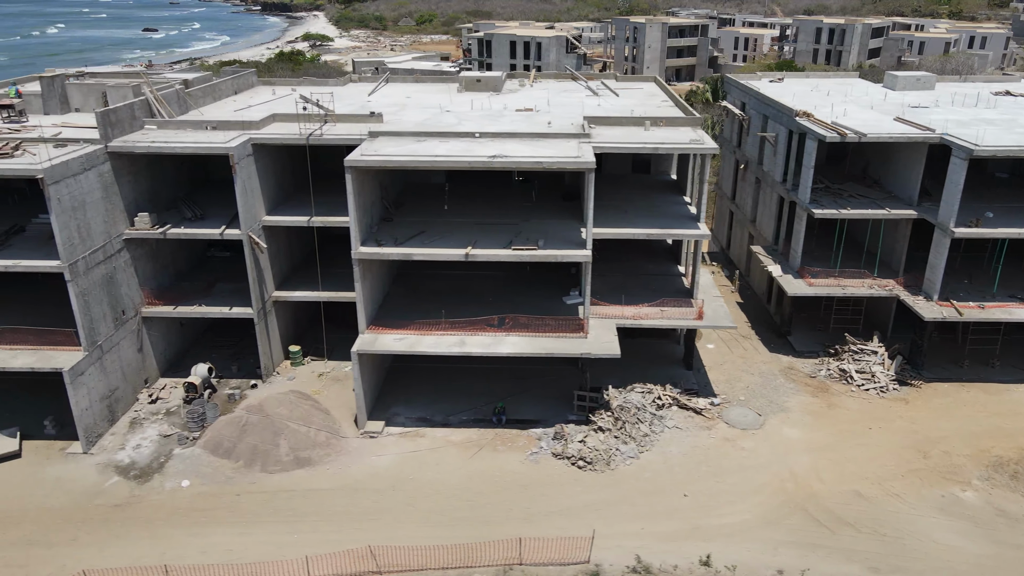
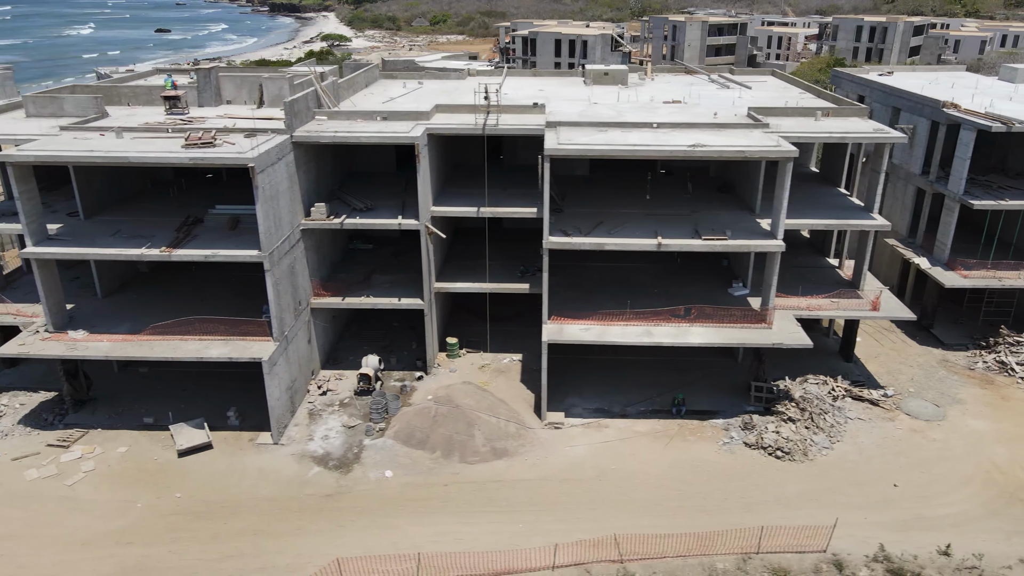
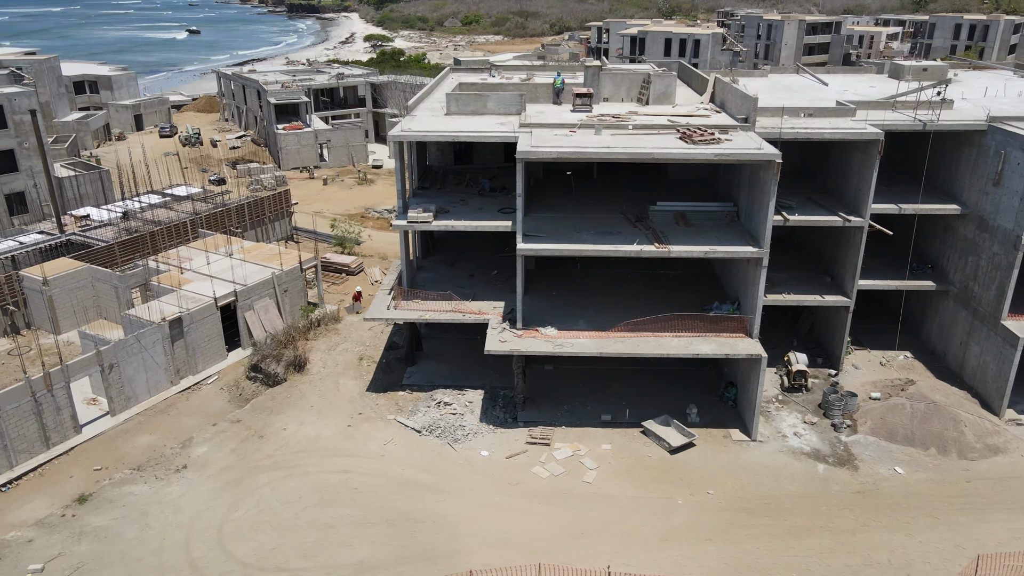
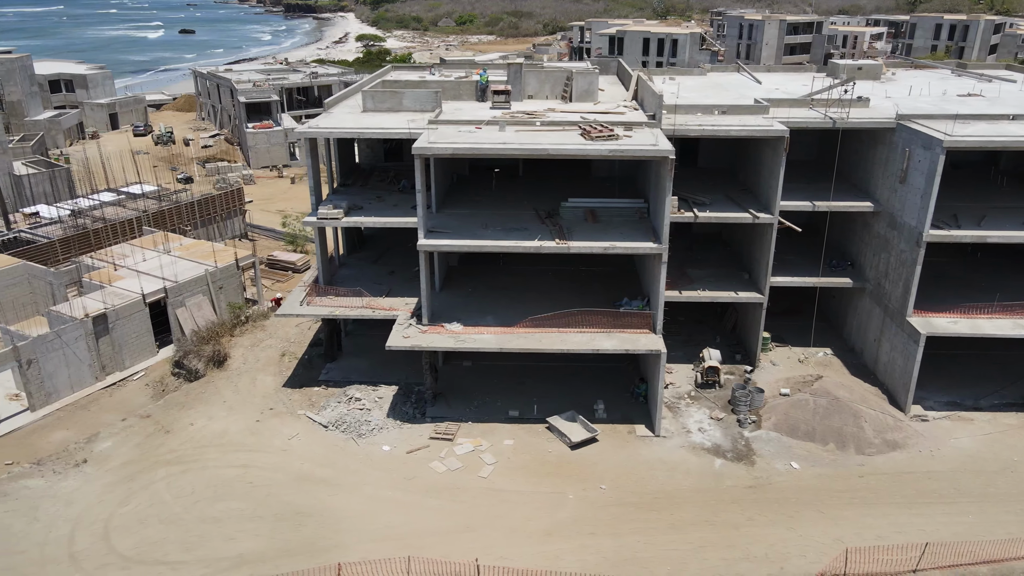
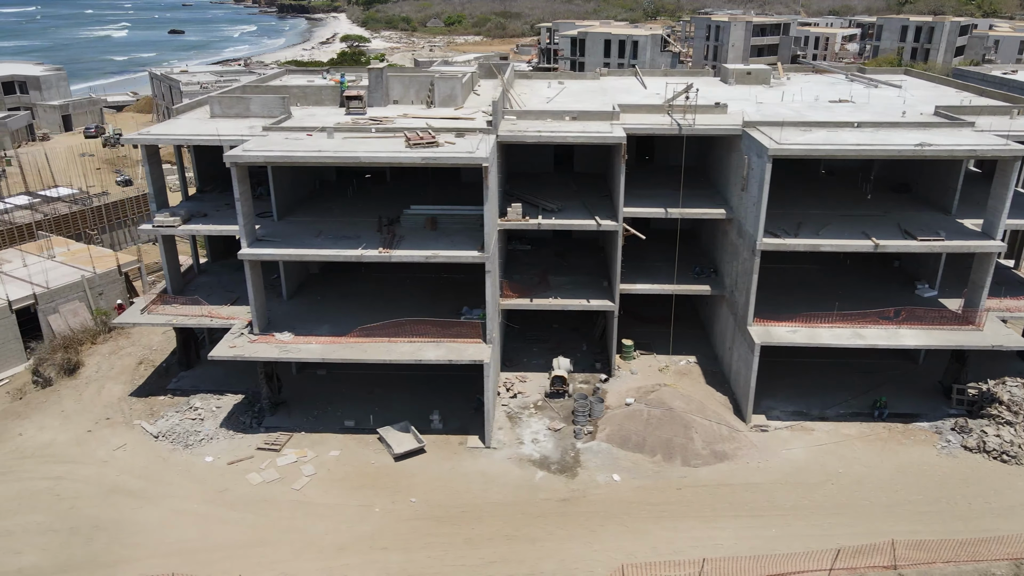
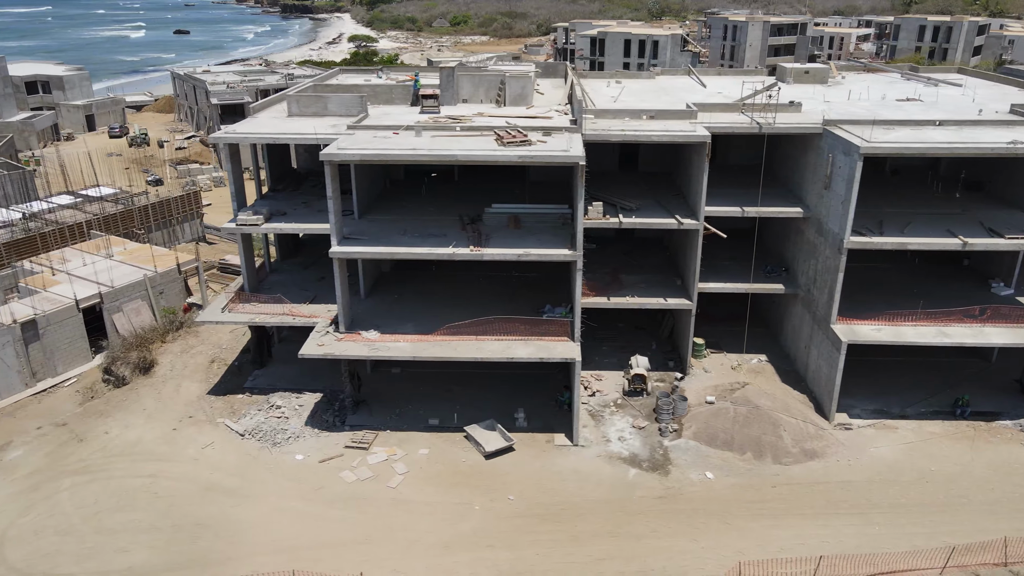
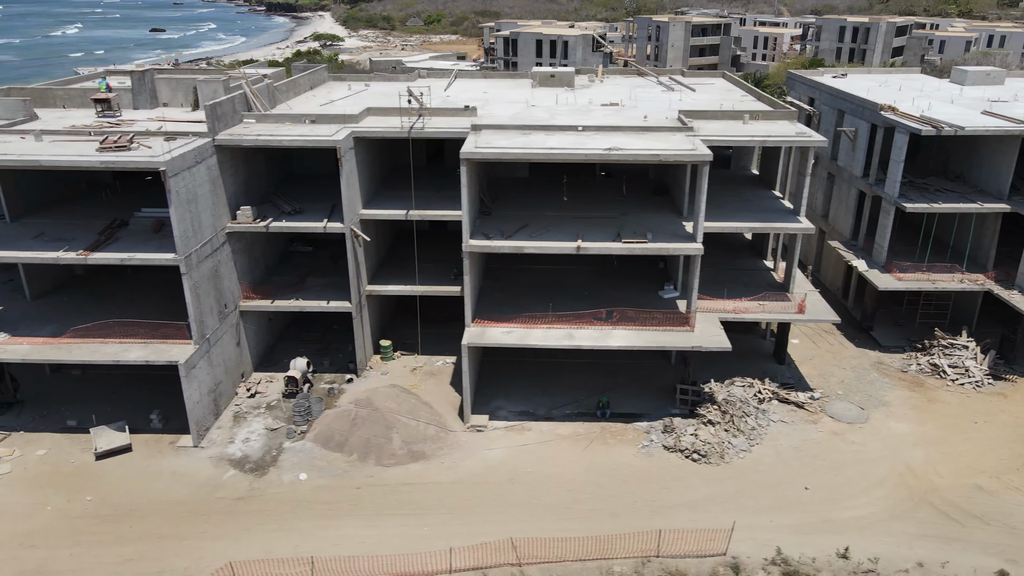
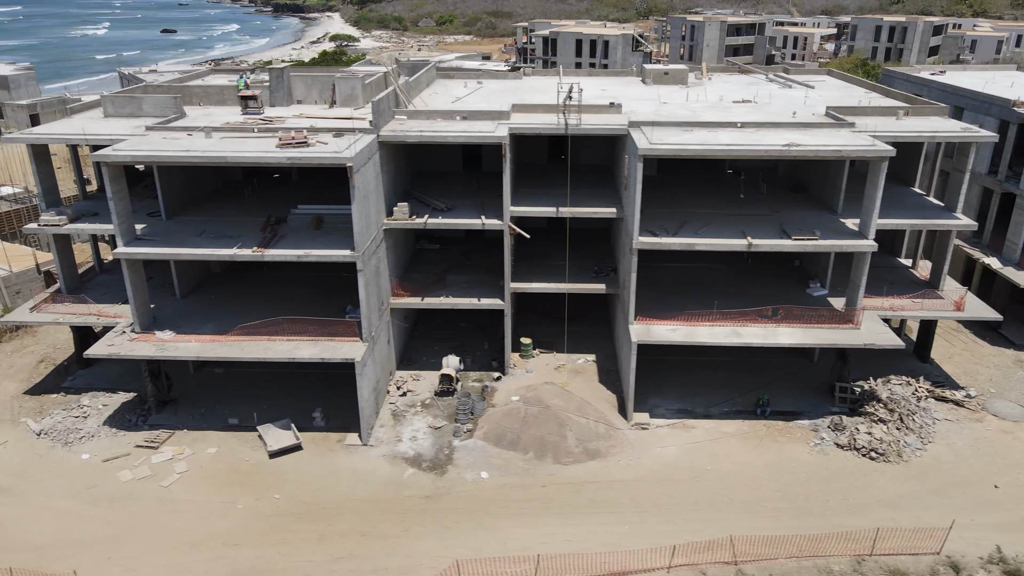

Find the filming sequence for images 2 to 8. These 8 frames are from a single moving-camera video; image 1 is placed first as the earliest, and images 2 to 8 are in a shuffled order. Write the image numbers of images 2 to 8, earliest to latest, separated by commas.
7, 2, 8, 5, 6, 4, 3
